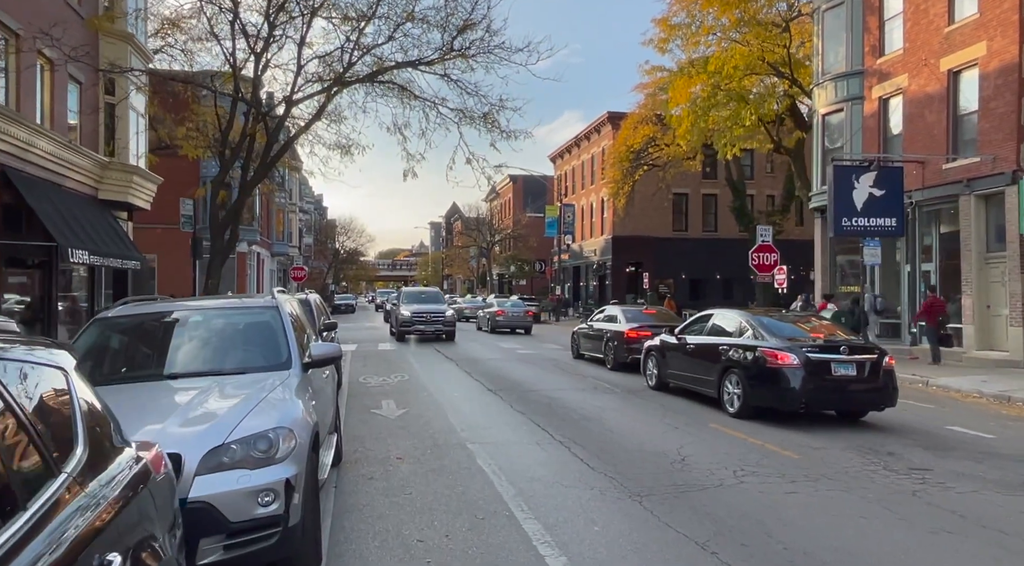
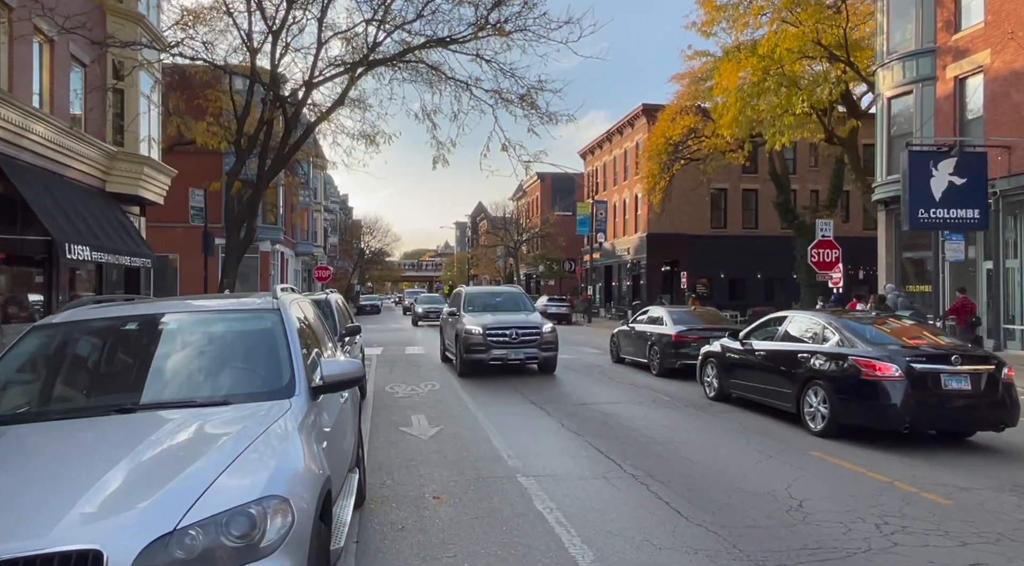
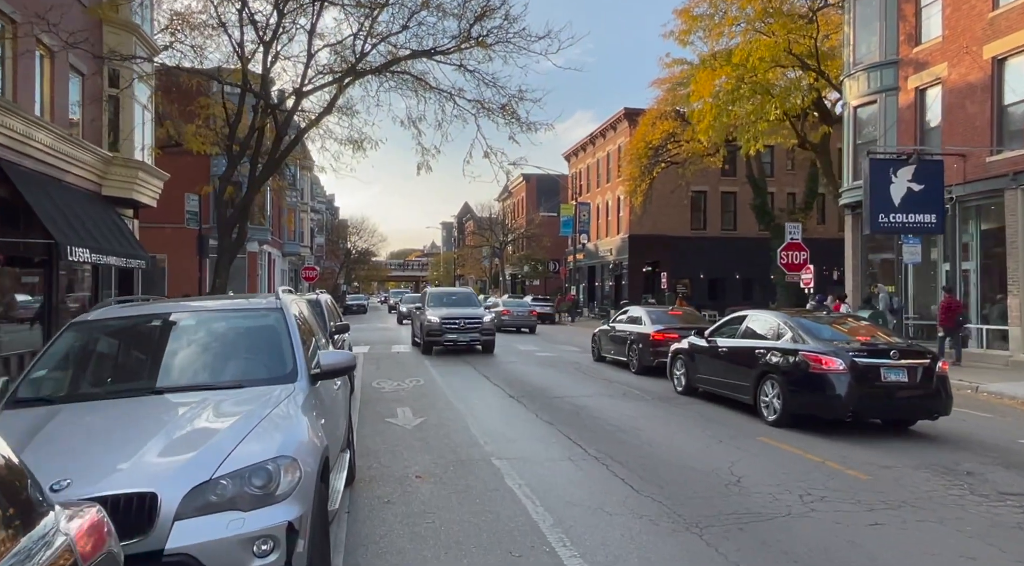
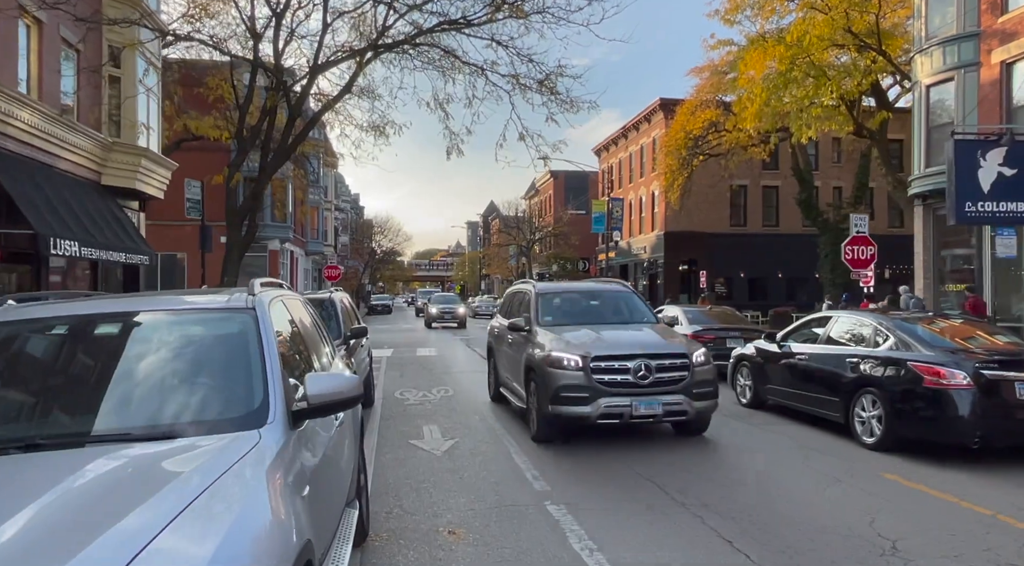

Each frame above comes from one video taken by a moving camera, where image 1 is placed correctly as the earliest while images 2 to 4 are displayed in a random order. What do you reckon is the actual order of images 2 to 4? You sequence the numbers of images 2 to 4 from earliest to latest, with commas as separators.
3, 2, 4
